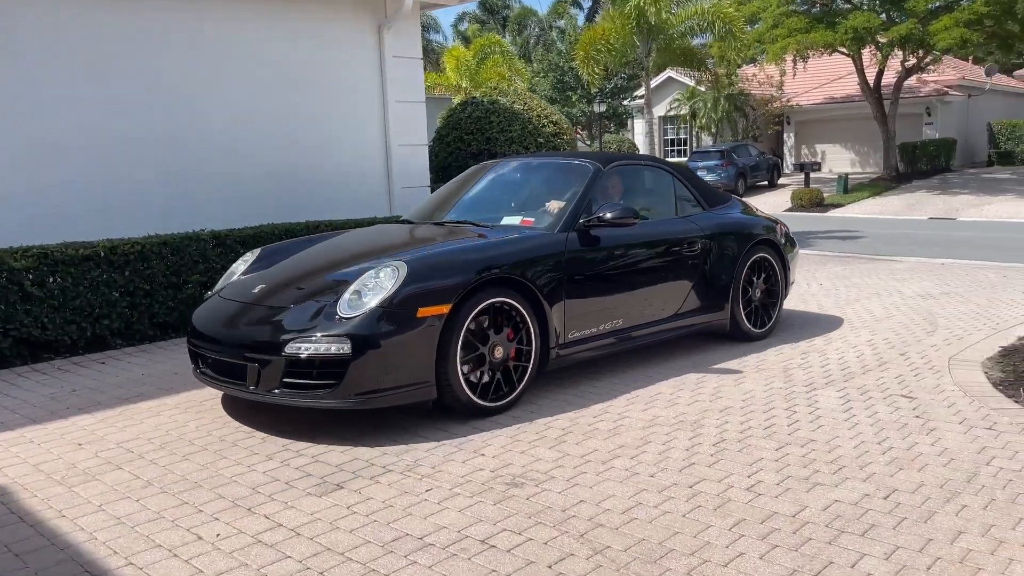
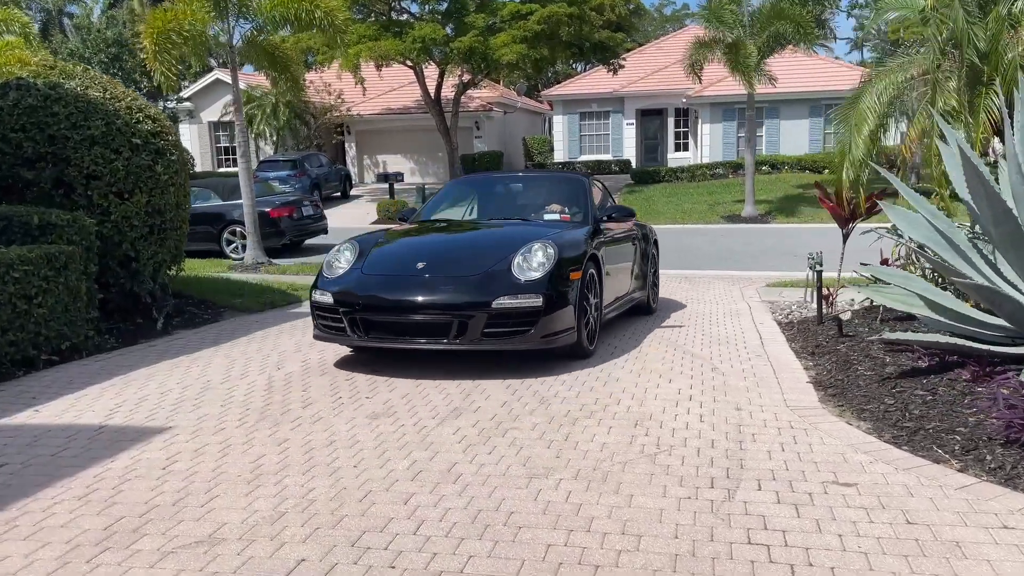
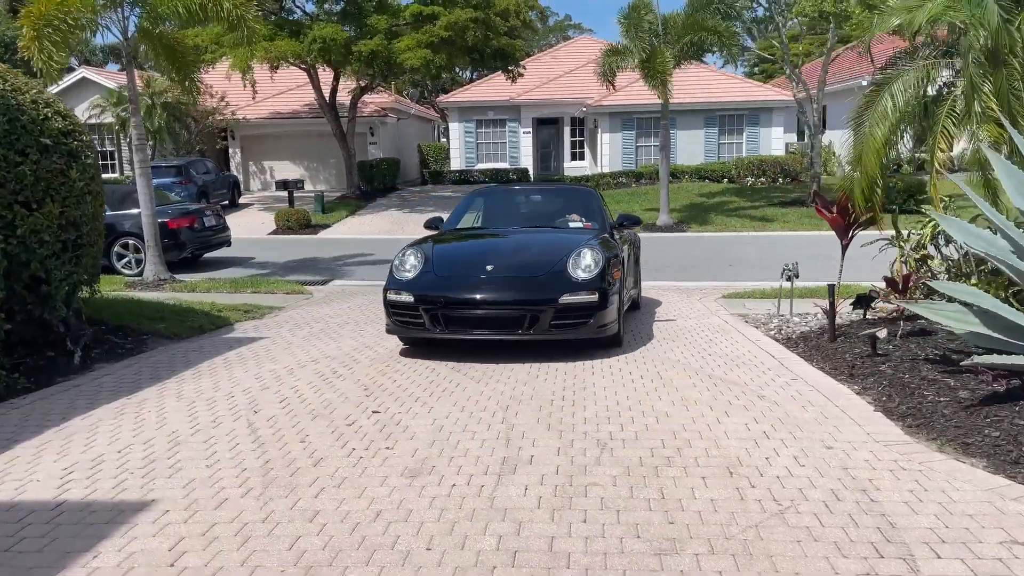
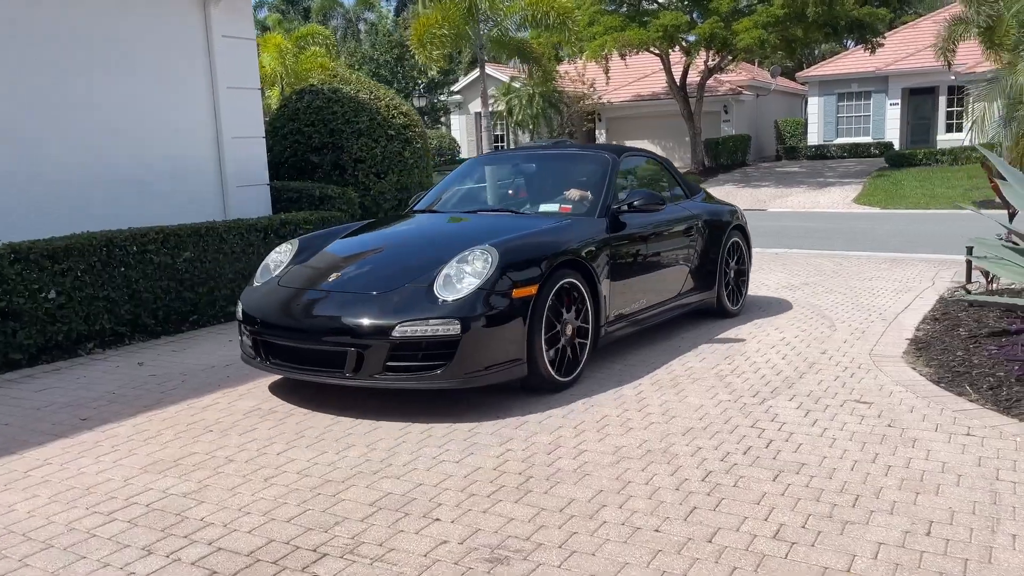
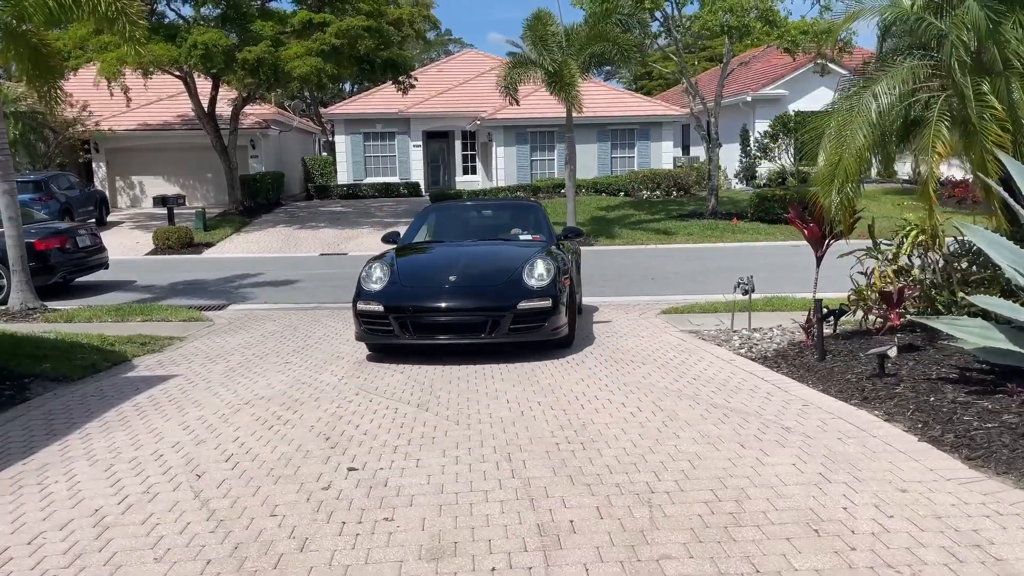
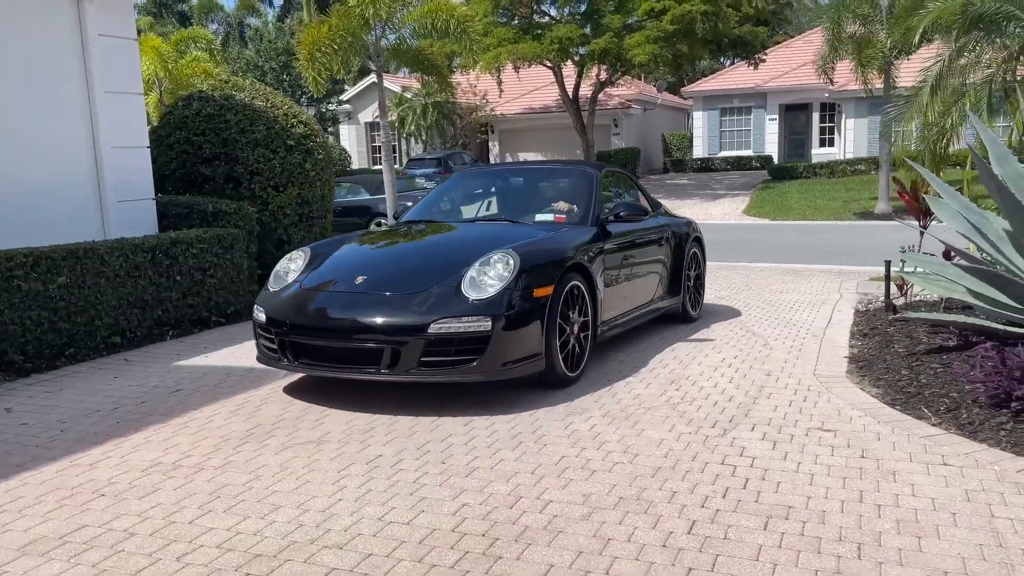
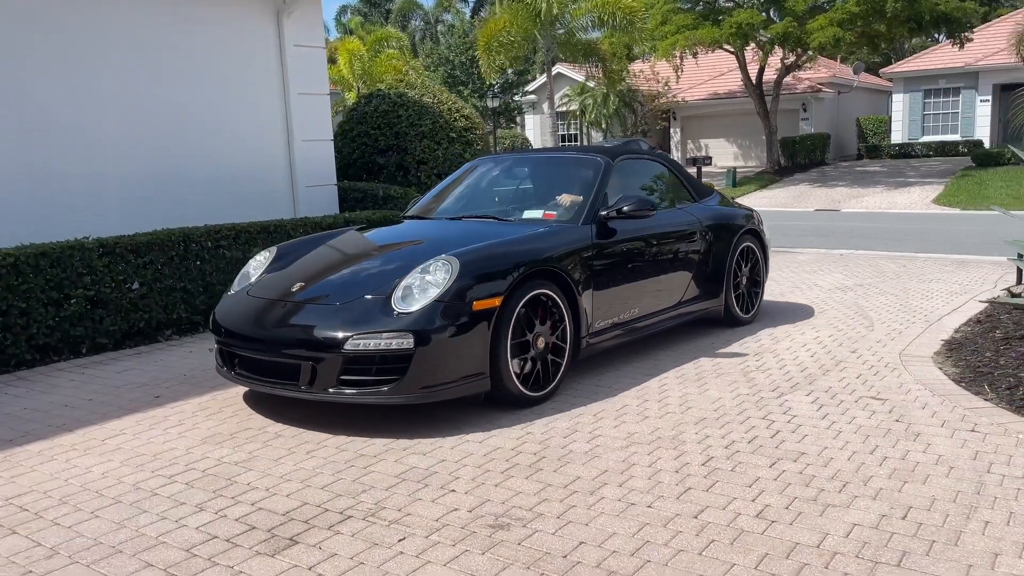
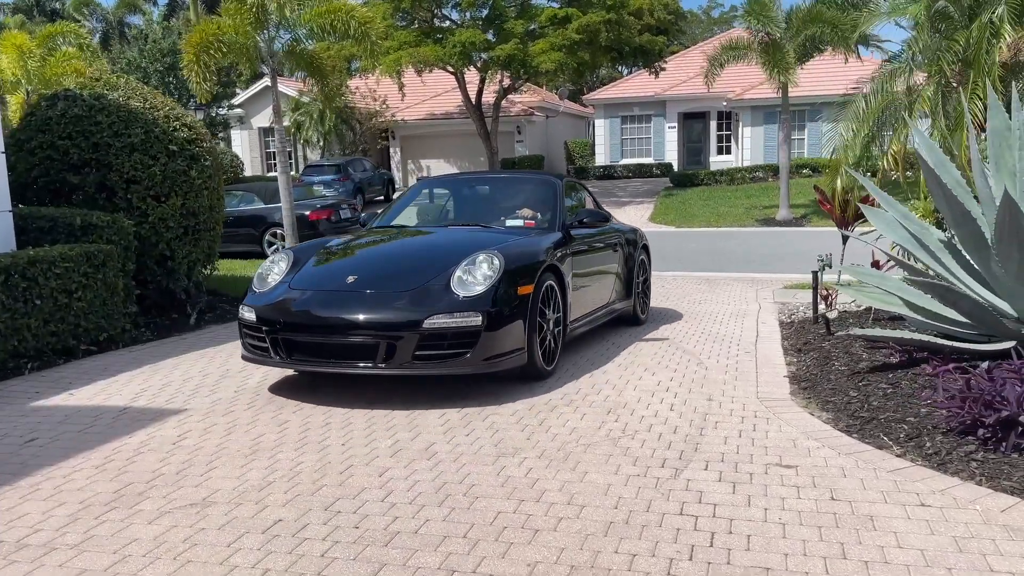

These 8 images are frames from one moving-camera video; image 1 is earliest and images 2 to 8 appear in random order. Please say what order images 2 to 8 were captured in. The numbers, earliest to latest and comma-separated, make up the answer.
7, 4, 6, 8, 2, 3, 5
